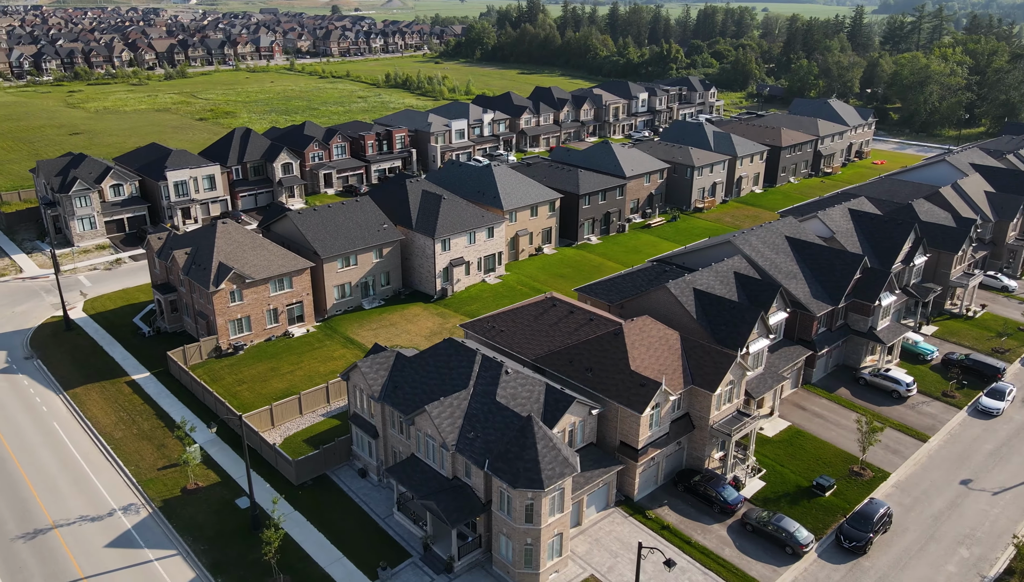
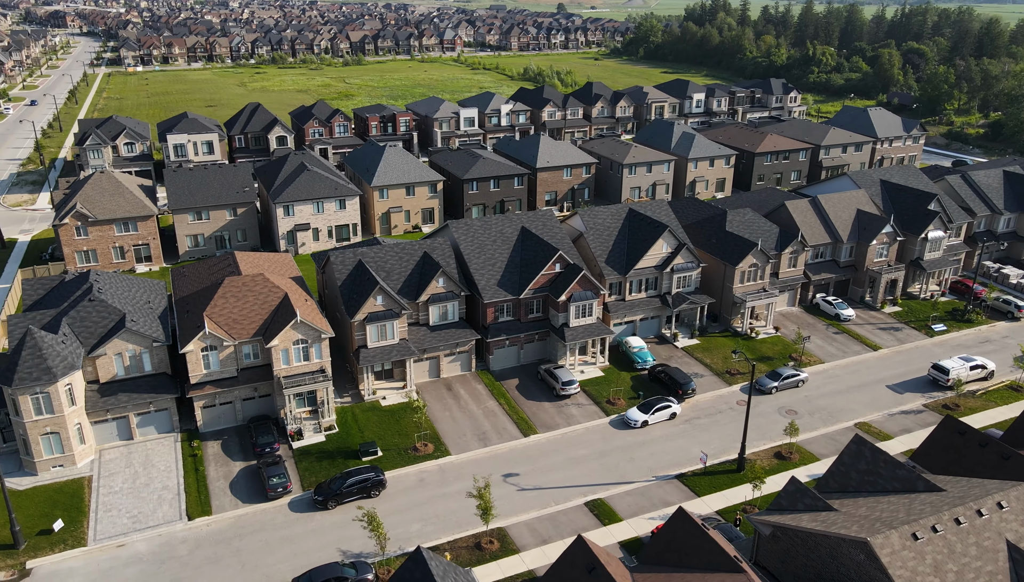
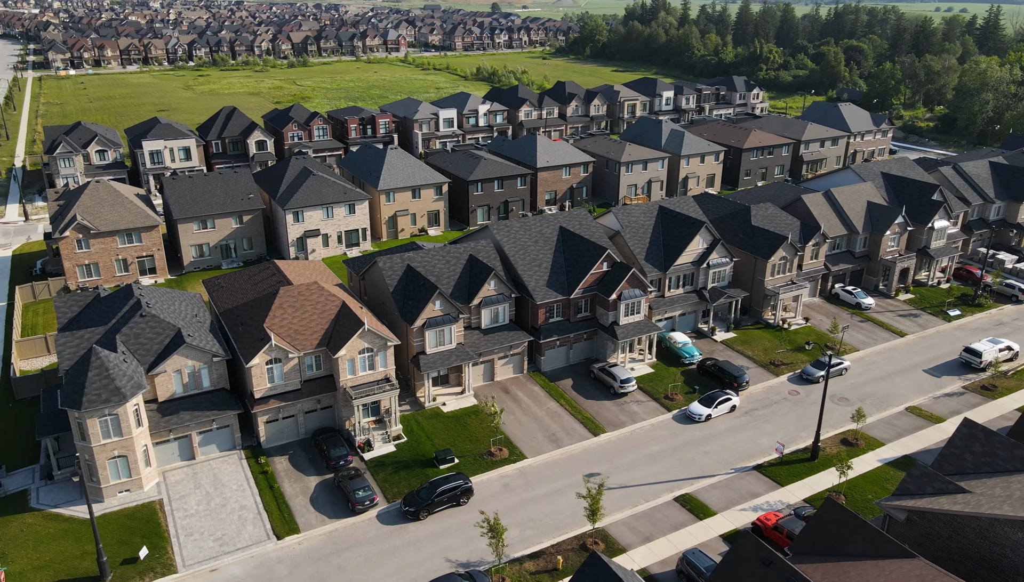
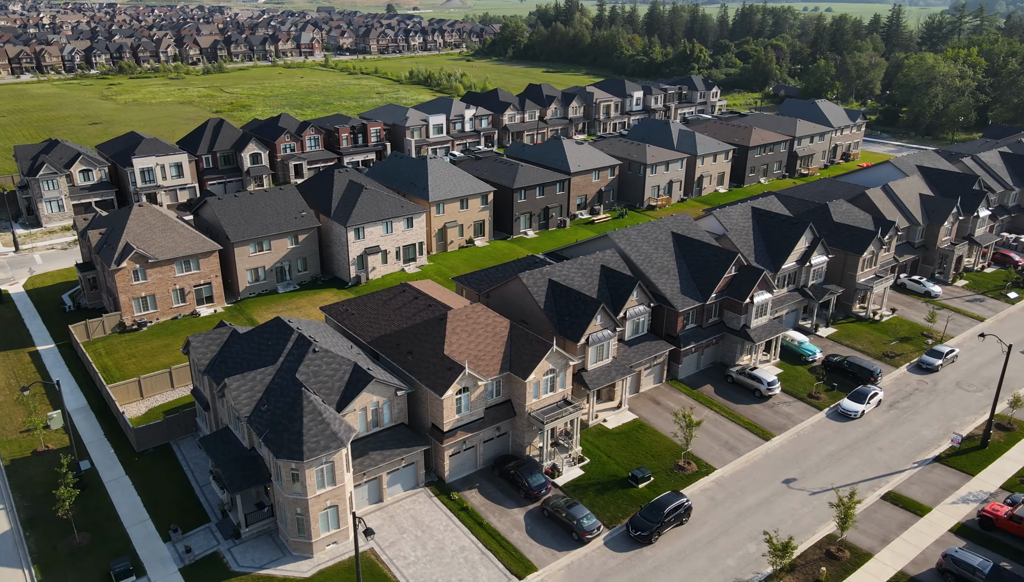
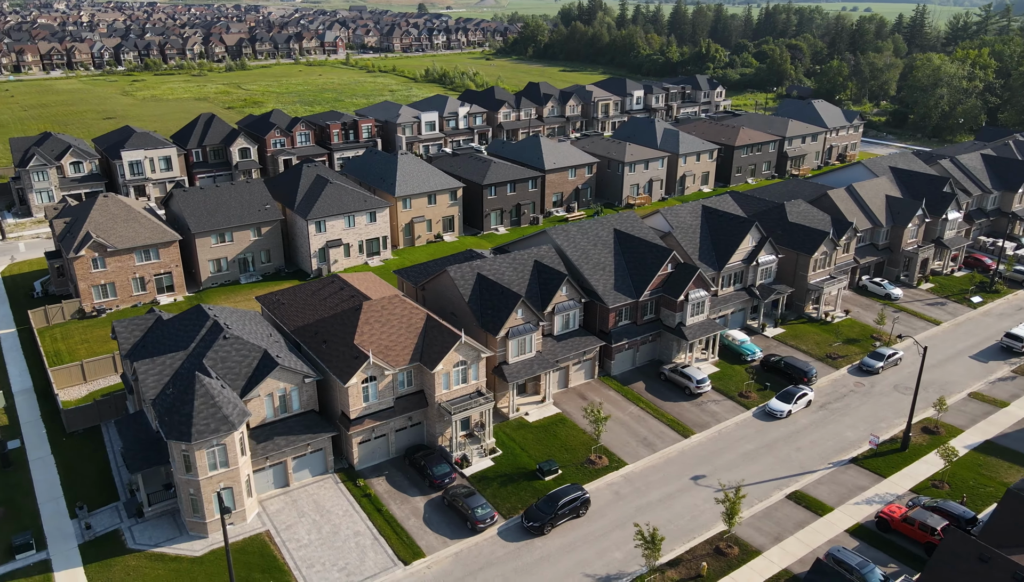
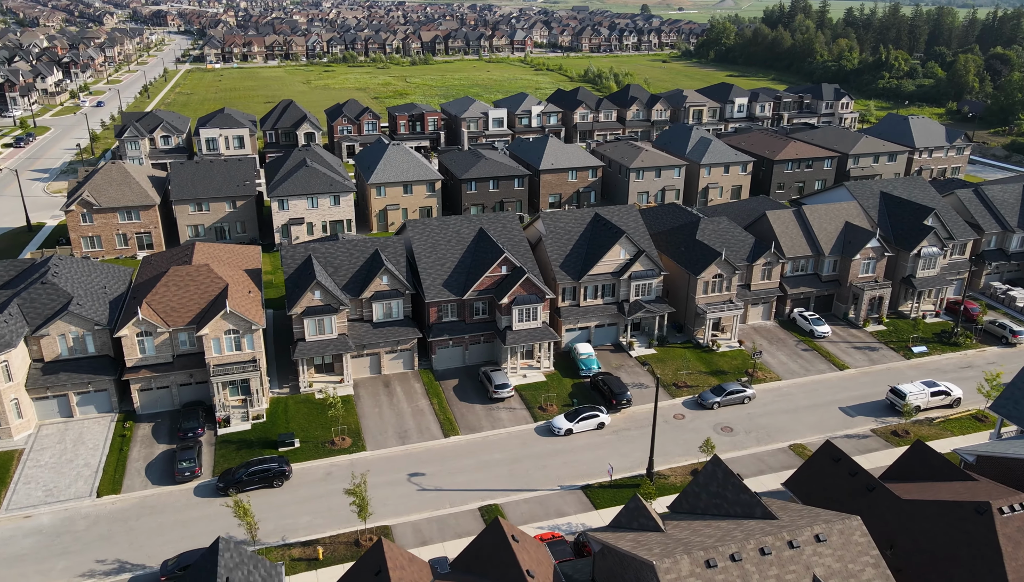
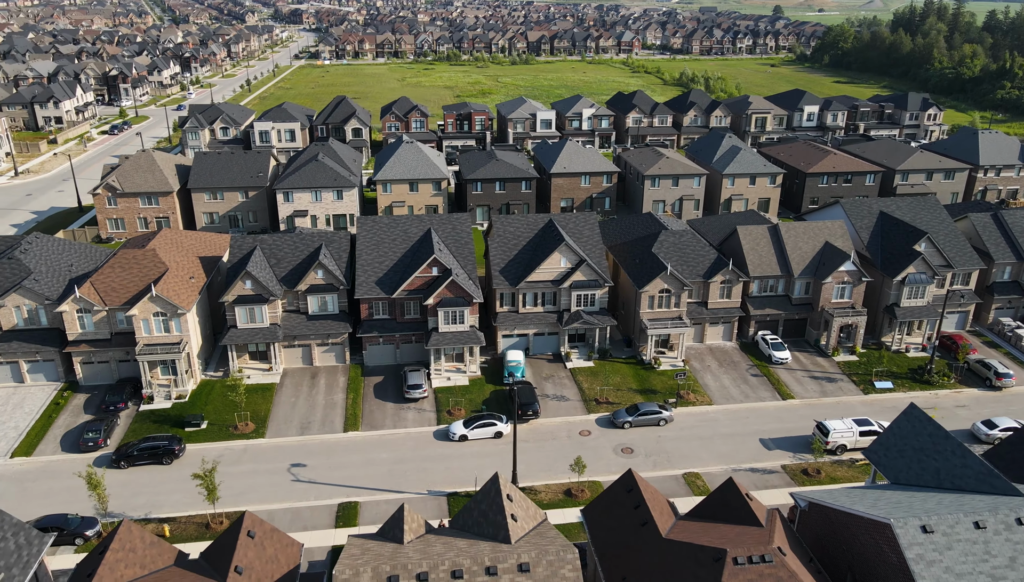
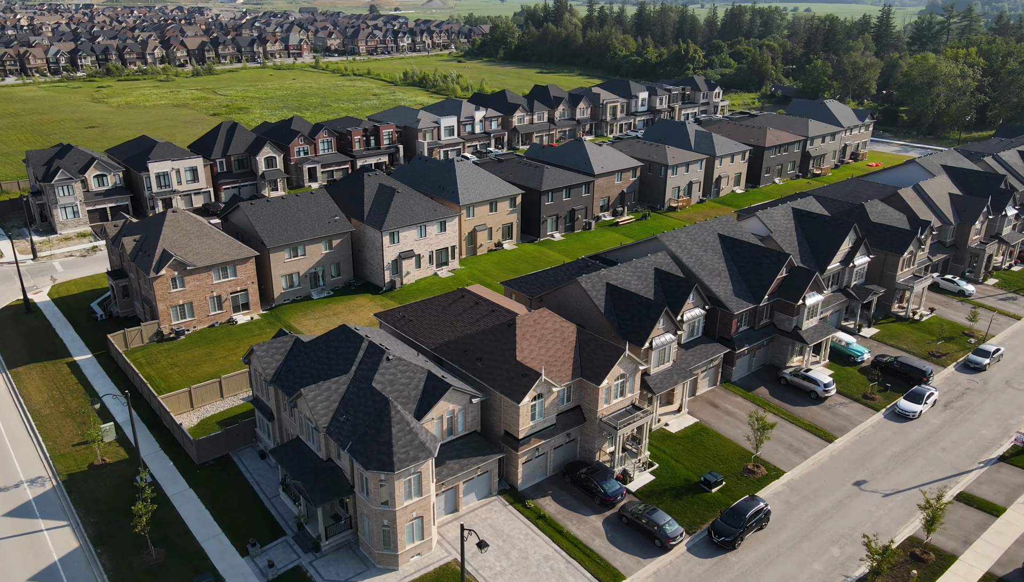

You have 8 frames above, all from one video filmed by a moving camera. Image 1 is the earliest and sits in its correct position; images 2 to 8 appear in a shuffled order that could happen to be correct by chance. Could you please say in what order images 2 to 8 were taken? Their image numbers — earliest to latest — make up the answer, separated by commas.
8, 4, 5, 3, 2, 6, 7
